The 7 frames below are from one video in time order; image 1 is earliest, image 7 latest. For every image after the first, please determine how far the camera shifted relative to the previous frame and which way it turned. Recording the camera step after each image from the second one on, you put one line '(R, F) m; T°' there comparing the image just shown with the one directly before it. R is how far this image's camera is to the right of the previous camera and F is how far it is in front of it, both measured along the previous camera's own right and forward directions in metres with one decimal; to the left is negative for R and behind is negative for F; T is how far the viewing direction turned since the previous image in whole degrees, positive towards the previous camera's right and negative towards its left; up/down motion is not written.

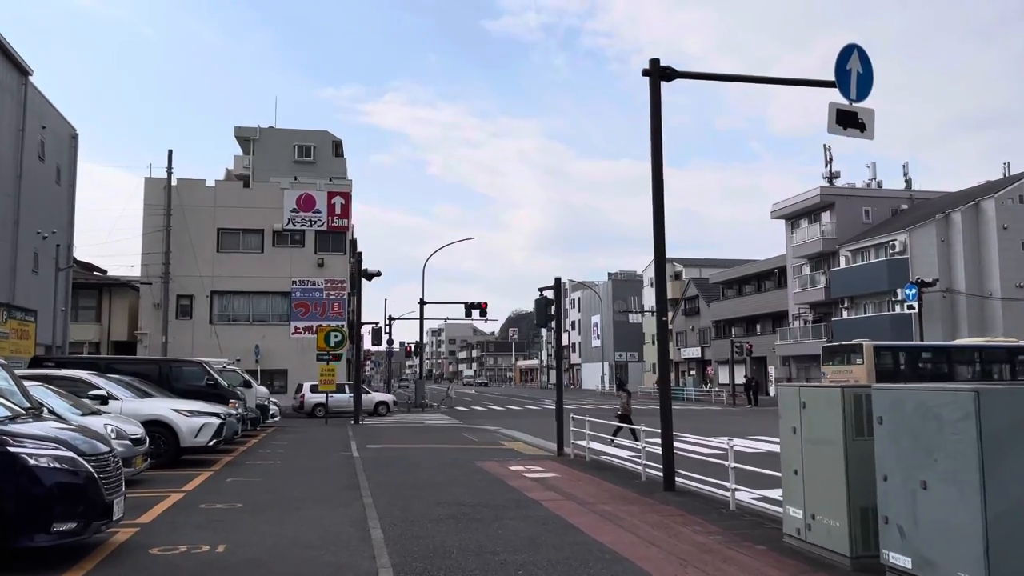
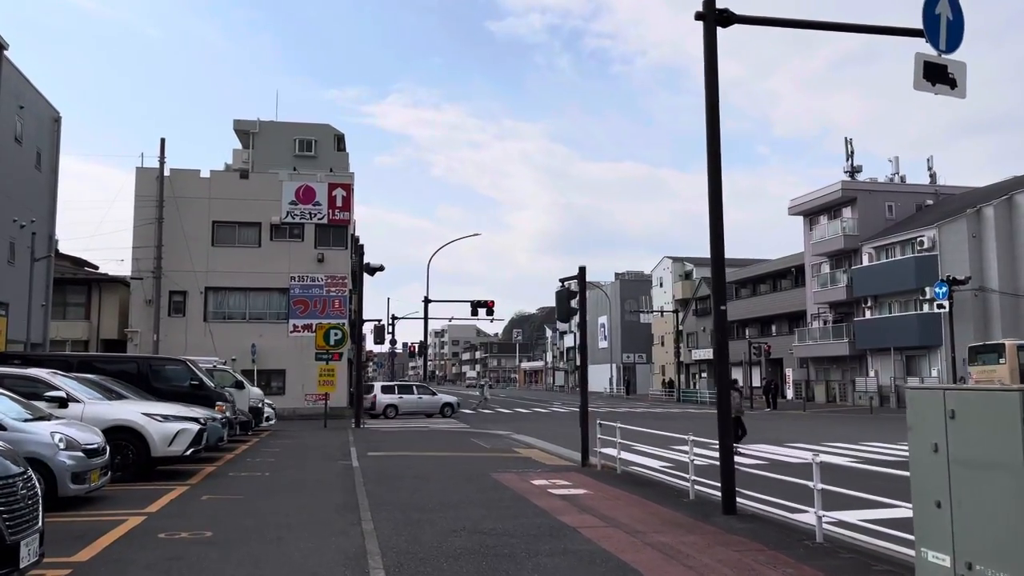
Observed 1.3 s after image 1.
(-0.3, +2.0) m; 0°
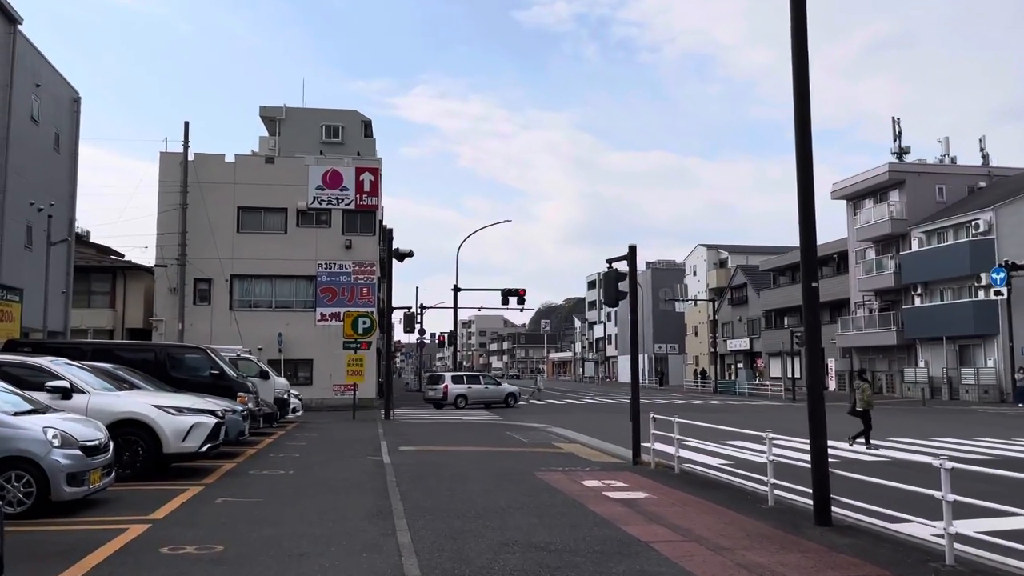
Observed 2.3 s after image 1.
(-0.3, +1.4) m; -2°
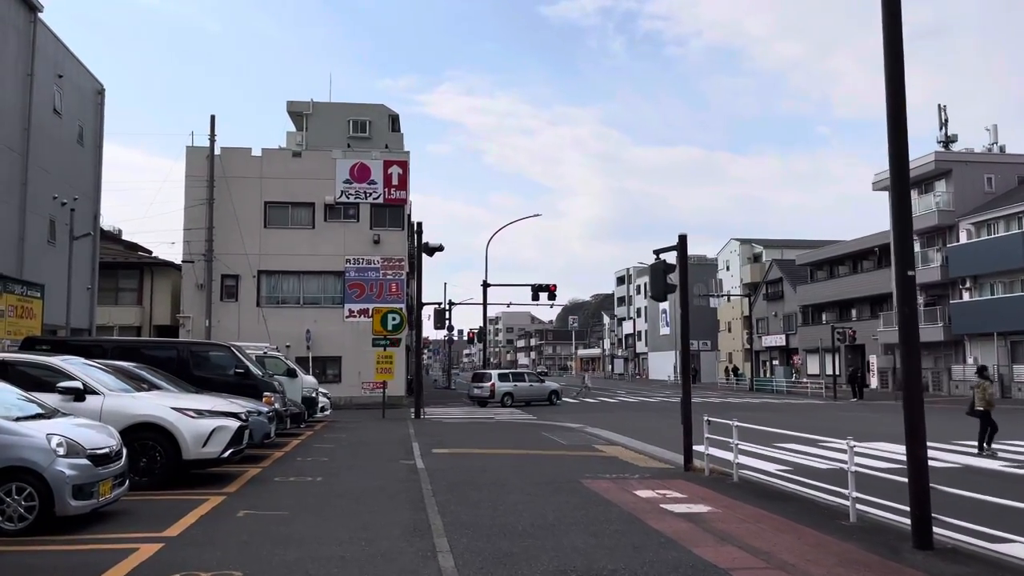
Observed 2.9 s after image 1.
(-0.3, +1.0) m; -2°
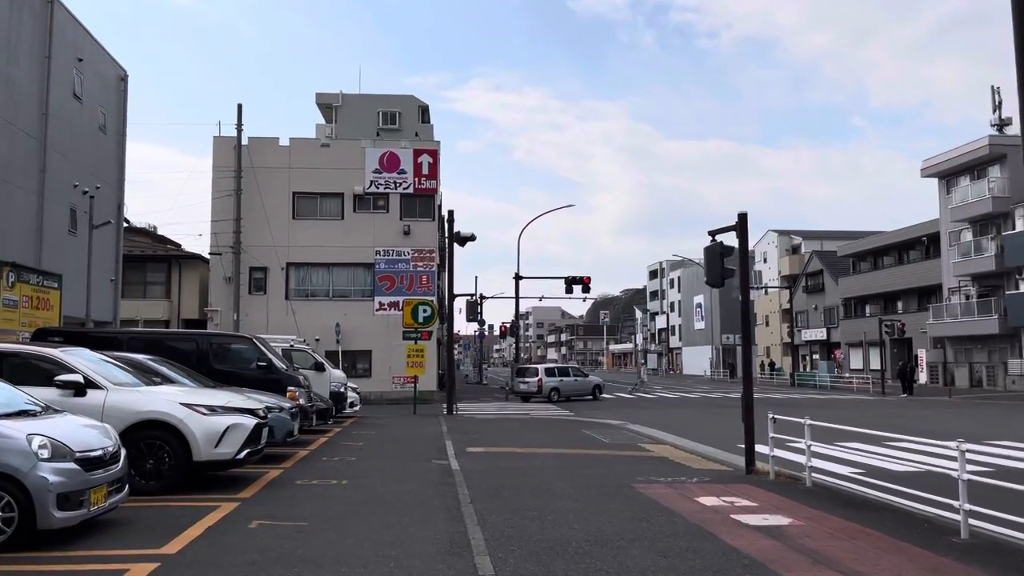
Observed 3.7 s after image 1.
(-0.2, +1.2) m; -2°
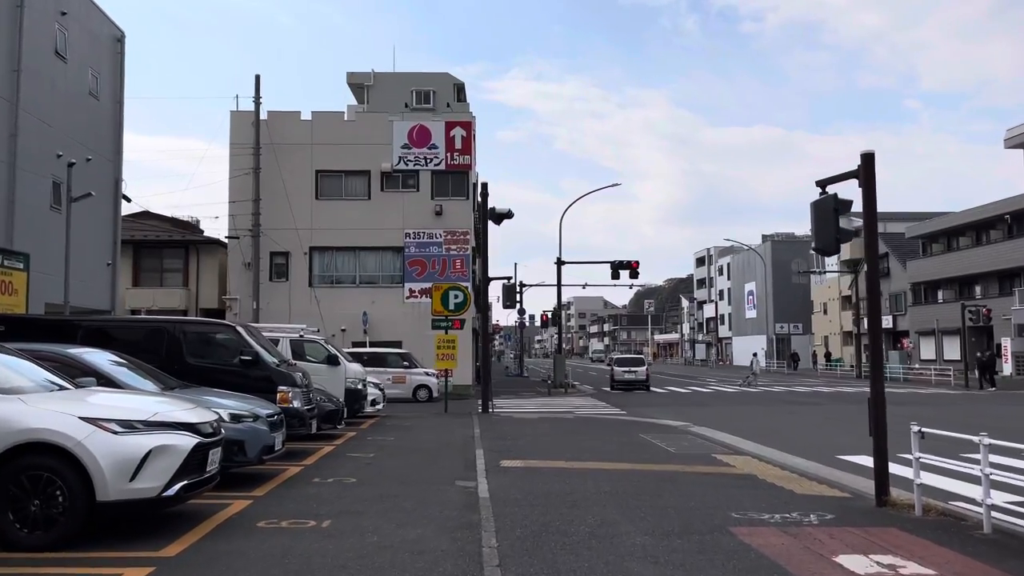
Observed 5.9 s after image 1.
(0.0, +3.1) m; -3°
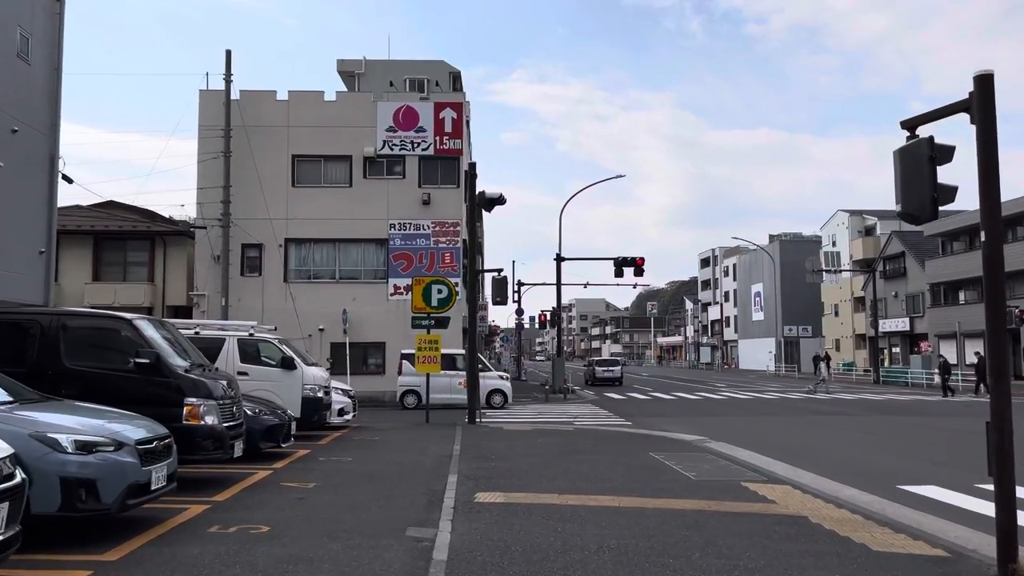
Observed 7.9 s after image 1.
(+0.3, +2.8) m; 0°
